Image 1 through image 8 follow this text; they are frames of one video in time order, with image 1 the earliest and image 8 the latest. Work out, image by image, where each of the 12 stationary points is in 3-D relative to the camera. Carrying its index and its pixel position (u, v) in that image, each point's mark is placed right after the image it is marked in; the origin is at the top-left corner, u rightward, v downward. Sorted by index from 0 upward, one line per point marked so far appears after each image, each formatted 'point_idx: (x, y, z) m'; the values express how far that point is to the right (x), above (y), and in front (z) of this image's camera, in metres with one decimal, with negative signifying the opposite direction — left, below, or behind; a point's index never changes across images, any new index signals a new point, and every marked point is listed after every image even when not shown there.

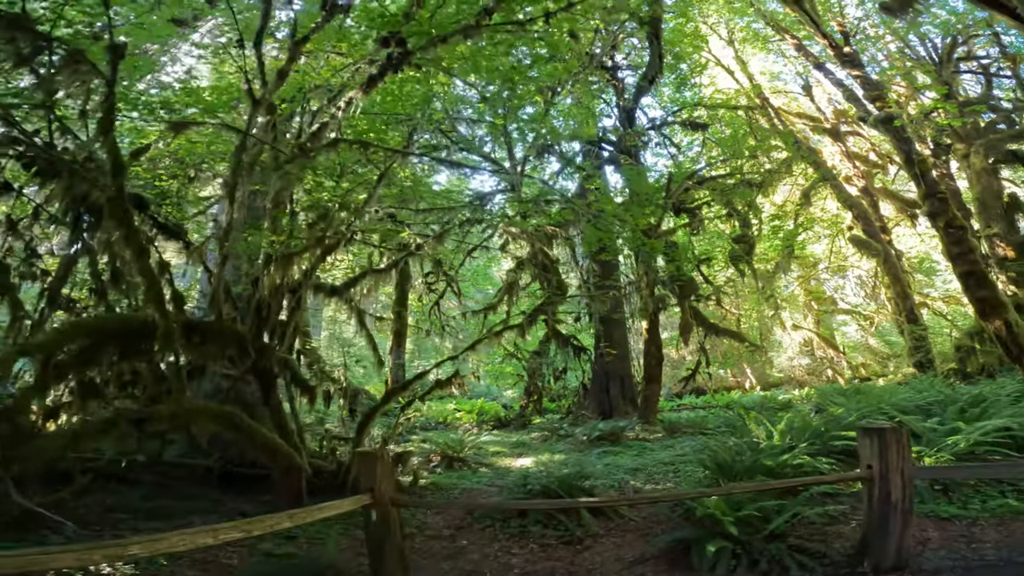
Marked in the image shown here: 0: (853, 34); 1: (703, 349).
0: (+10.0, +7.2, +13.5) m
1: (+5.6, -1.8, +14.3) m
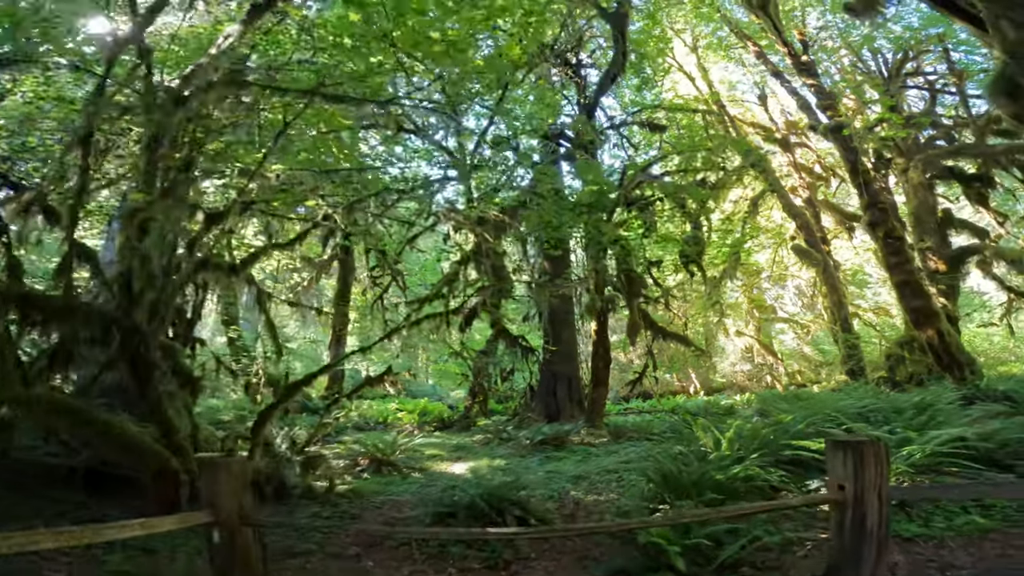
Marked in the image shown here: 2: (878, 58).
0: (+8.8, +7.0, +13.8) m
1: (+4.0, -1.9, +14.2) m
2: (+11.6, +7.3, +14.5) m
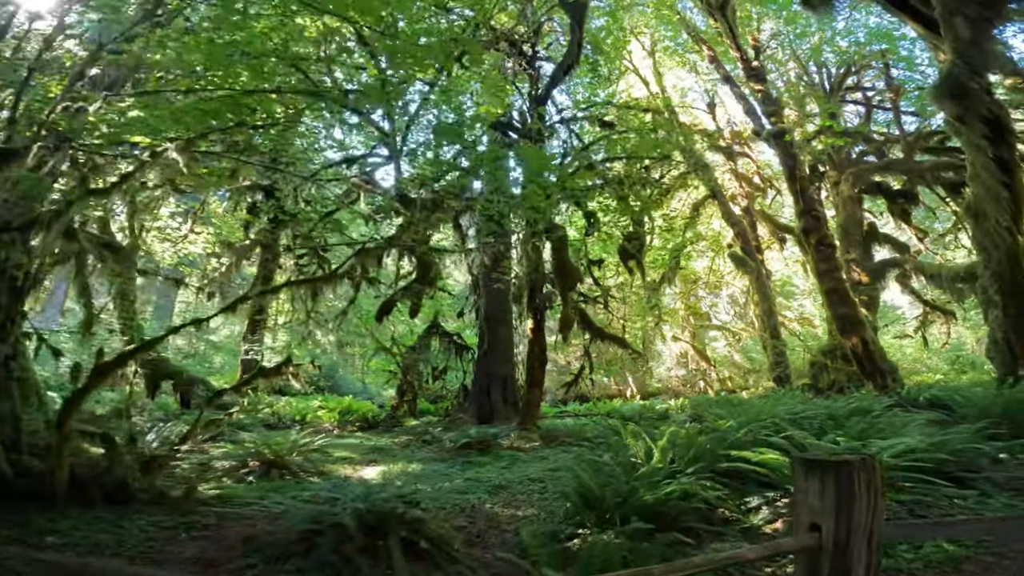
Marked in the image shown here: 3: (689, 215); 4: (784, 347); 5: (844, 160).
0: (+7.3, +6.8, +14.0) m
1: (+2.1, -1.9, +13.8) m
2: (+10.1, +6.9, +15.0) m
3: (+6.5, +2.6, +17.8) m
4: (+8.8, -1.9, +16.0) m
5: (+9.6, +3.7, +14.0) m
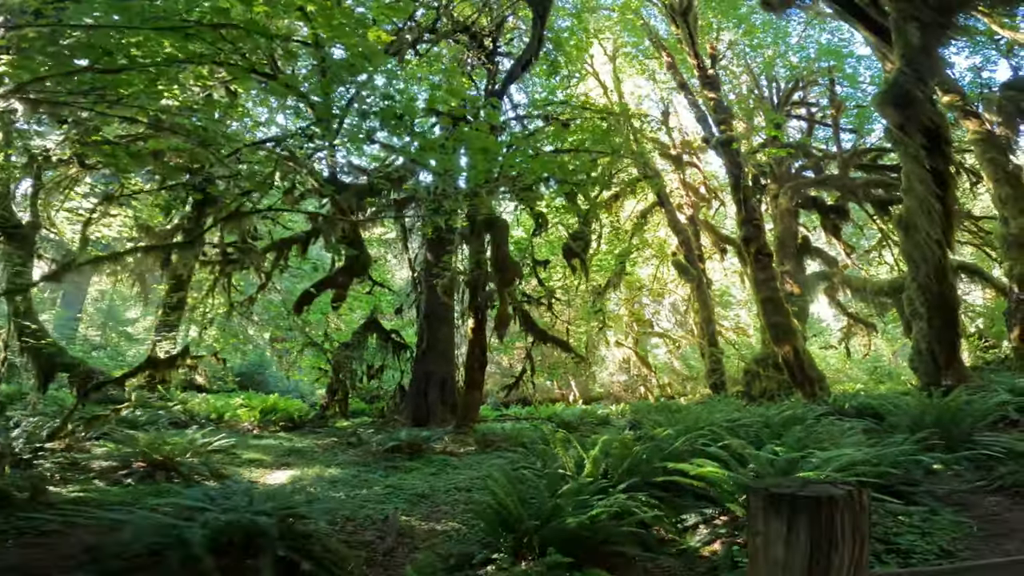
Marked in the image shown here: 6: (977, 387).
0: (+6.0, +6.5, +14.3) m
1: (+0.5, -1.9, +13.5) m
2: (+8.6, +6.6, +15.6) m
3: (+4.6, +2.4, +17.9) m
4: (+6.9, -2.2, +16.4) m
5: (+8.1, +3.4, +14.5) m
6: (+7.7, -1.6, +8.1) m
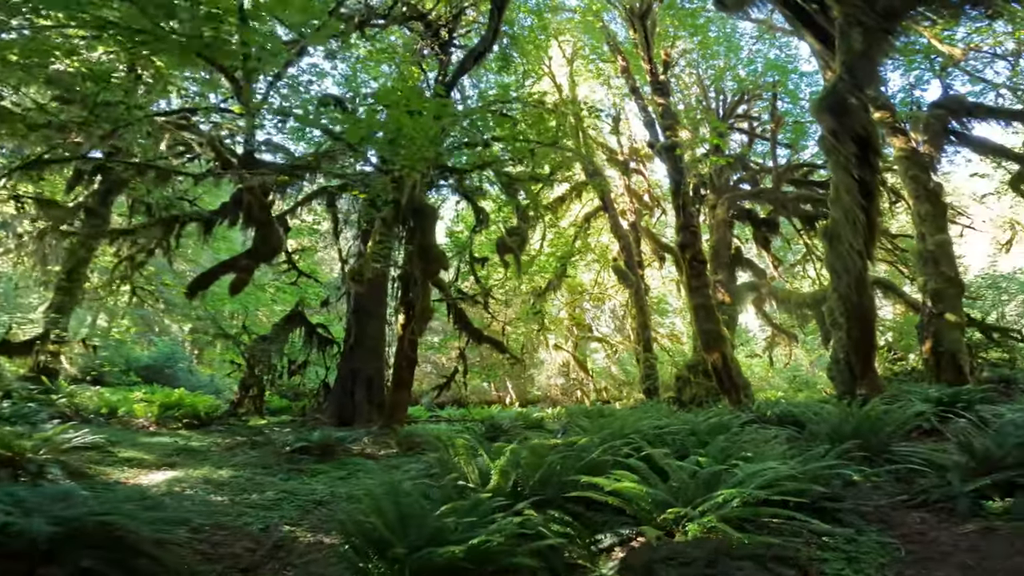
0: (+4.5, +6.3, +14.5) m
1: (-1.3, -1.8, +13.0) m
2: (+6.9, +6.3, +16.0) m
3: (+2.5, +2.3, +17.9) m
4: (+4.8, -2.4, +16.6) m
5: (+6.4, +3.1, +14.8) m
6: (+6.4, -1.9, +8.4) m
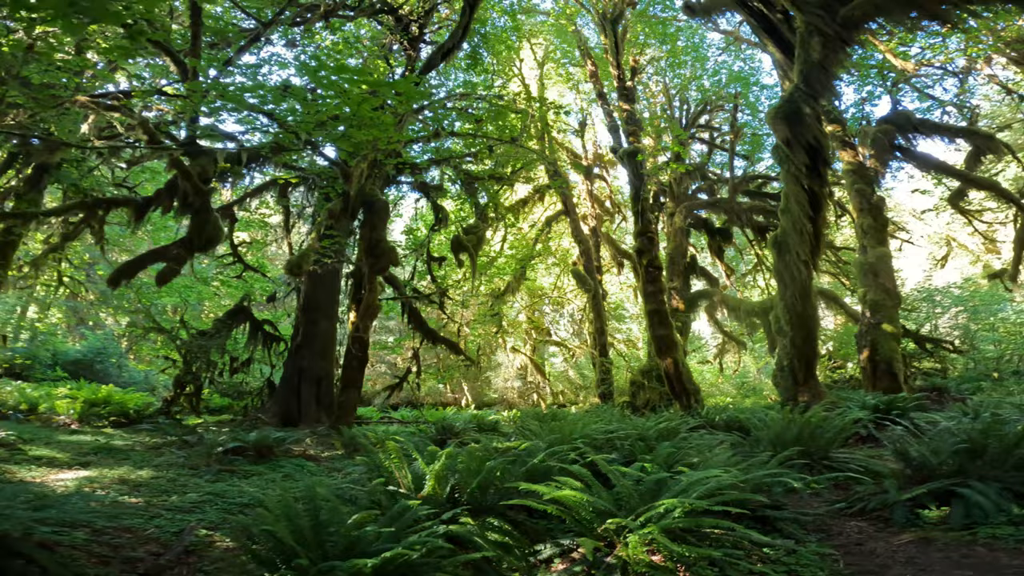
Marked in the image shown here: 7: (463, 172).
0: (+3.4, +6.2, +14.6) m
1: (-2.4, -1.8, +12.7) m
2: (+5.8, +6.1, +16.4) m
3: (+1.1, +2.2, +17.9) m
4: (+3.3, -2.6, +16.7) m
5: (+5.2, +2.9, +15.1) m
6: (+5.6, -2.0, +8.7) m
7: (-1.1, +2.7, +11.1) m
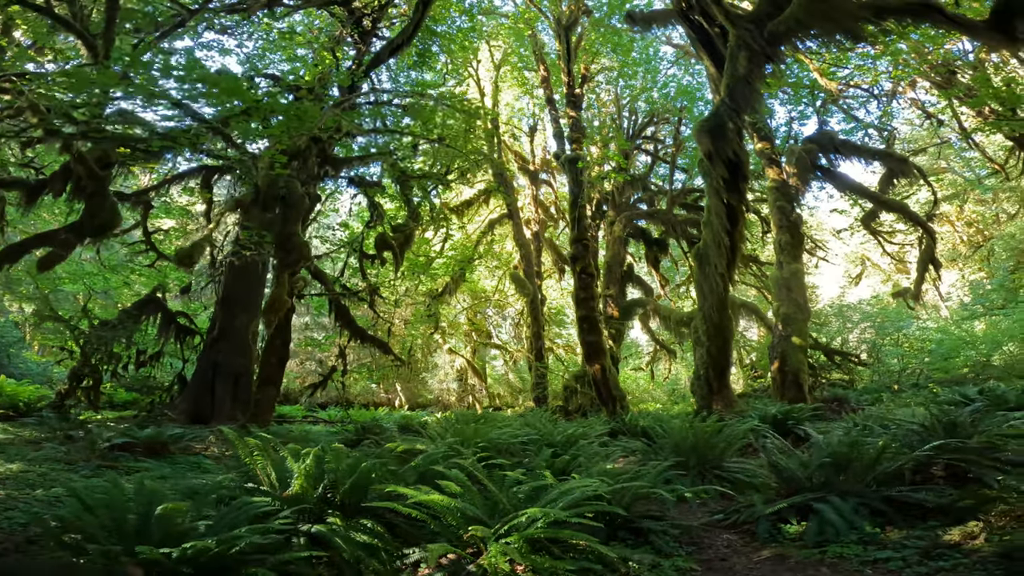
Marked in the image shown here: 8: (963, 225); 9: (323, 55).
0: (+1.8, +6.0, +14.8) m
1: (-4.1, -1.7, +12.2) m
2: (+3.9, +5.8, +16.7) m
3: (-1.0, +2.1, +17.7) m
4: (+1.2, -2.8, +16.8) m
5: (+3.4, +2.7, +15.4) m
6: (+4.3, -2.3, +9.0) m
7: (-2.5, +2.7, +10.8) m
8: (+16.1, +2.3, +17.5) m
9: (-4.6, +5.7, +12.1) m
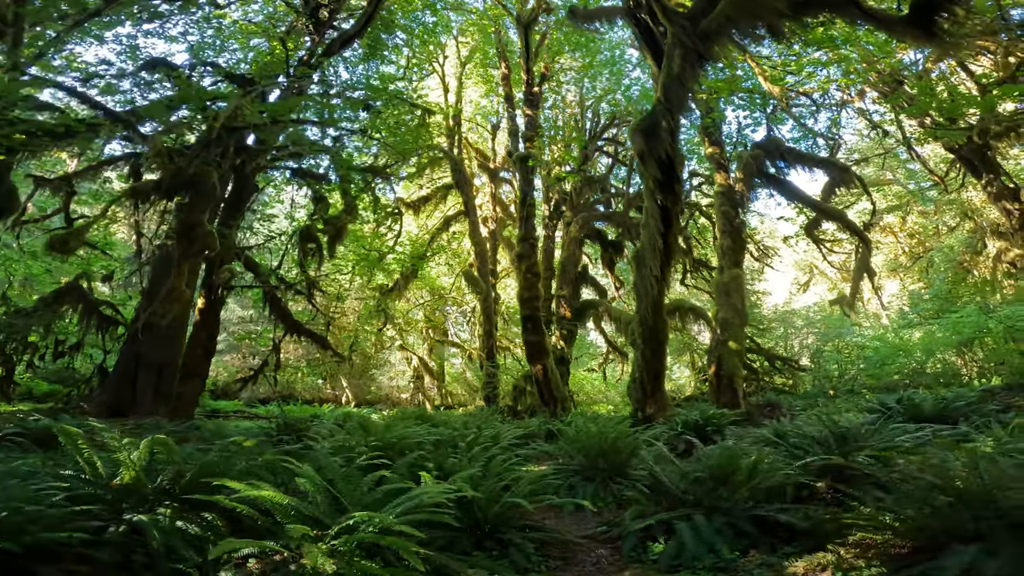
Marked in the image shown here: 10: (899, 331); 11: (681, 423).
0: (+0.5, +6.0, +14.6) m
1: (-5.4, -1.5, +11.6) m
2: (+2.5, +5.8, +16.7) m
3: (-2.6, +2.2, +17.4) m
4: (-0.5, -2.7, +16.5) m
5: (+2.0, +2.6, +15.3) m
6: (+3.1, -2.3, +9.0) m
7: (-3.6, +2.8, +10.3) m
8: (+14.6, +1.9, +18.2) m
9: (-5.7, +5.9, +11.6) m
10: (+13.0, -1.4, +16.4) m
11: (+3.1, -2.2, +8.2) m
